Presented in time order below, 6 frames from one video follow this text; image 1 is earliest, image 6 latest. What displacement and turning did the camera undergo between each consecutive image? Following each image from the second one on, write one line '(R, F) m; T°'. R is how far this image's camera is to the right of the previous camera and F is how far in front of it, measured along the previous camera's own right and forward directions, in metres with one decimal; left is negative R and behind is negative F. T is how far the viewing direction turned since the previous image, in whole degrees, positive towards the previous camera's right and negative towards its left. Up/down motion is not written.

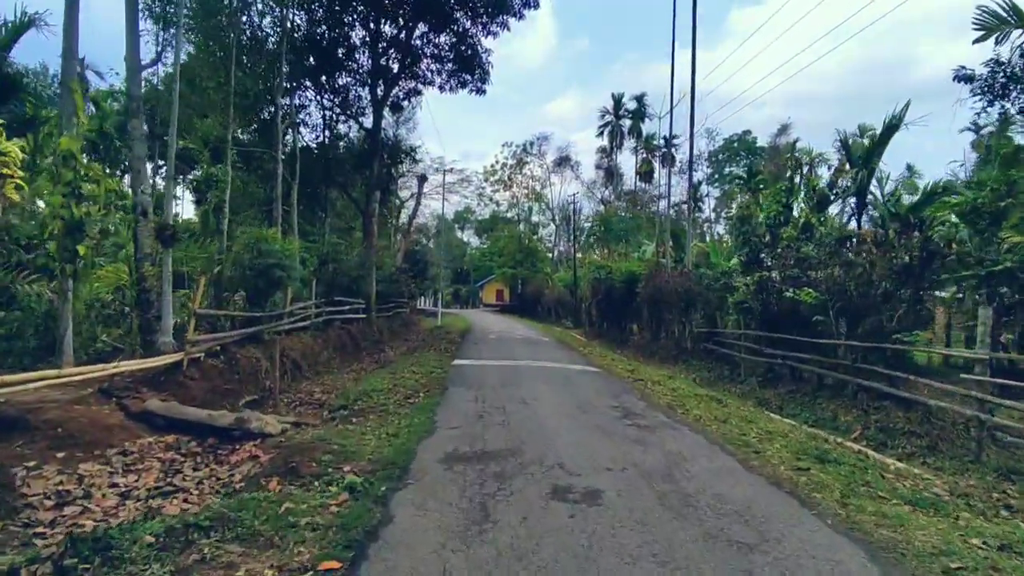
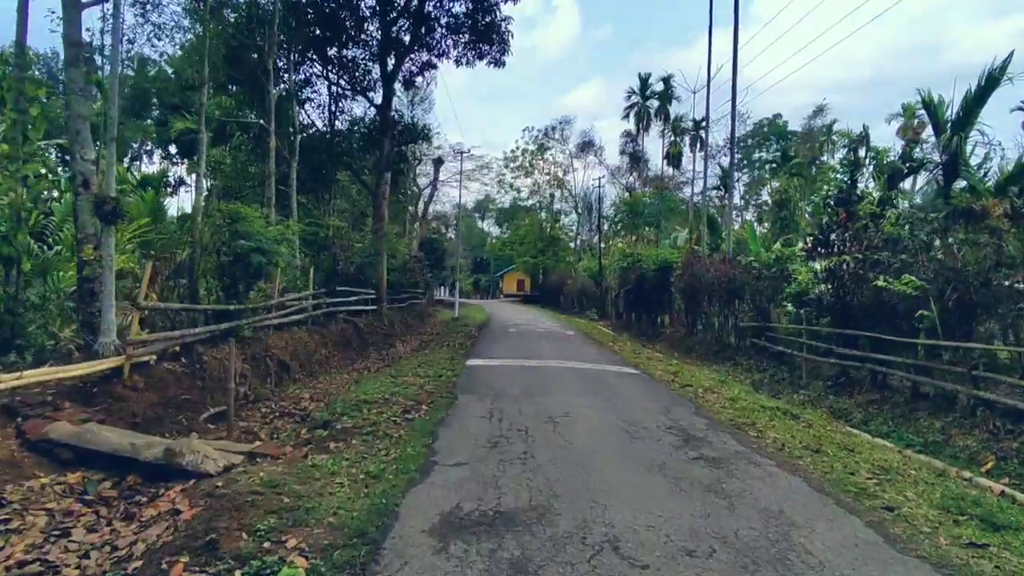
(0.0, +2.0) m; -2°
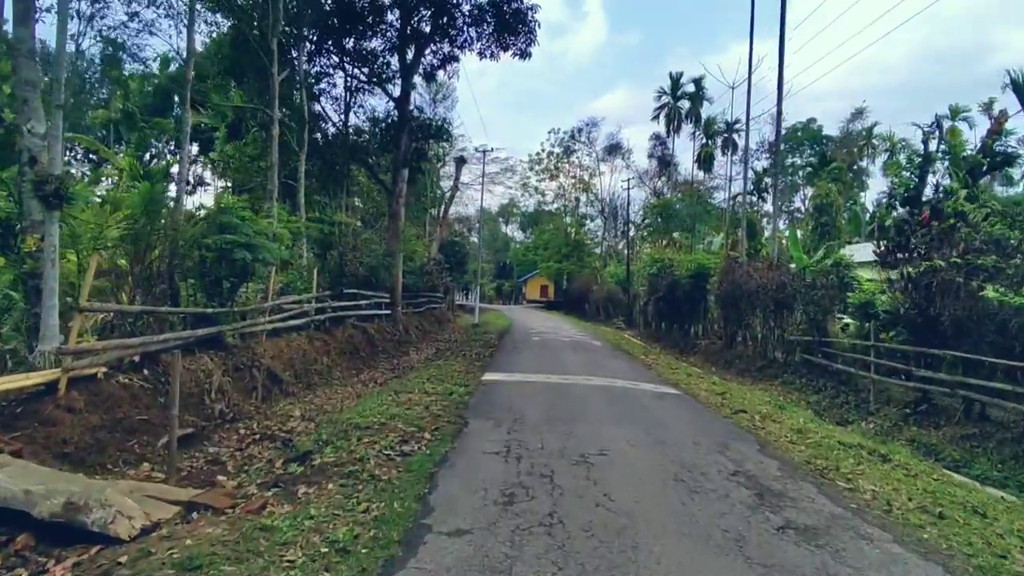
(0.0, +1.5) m; -2°
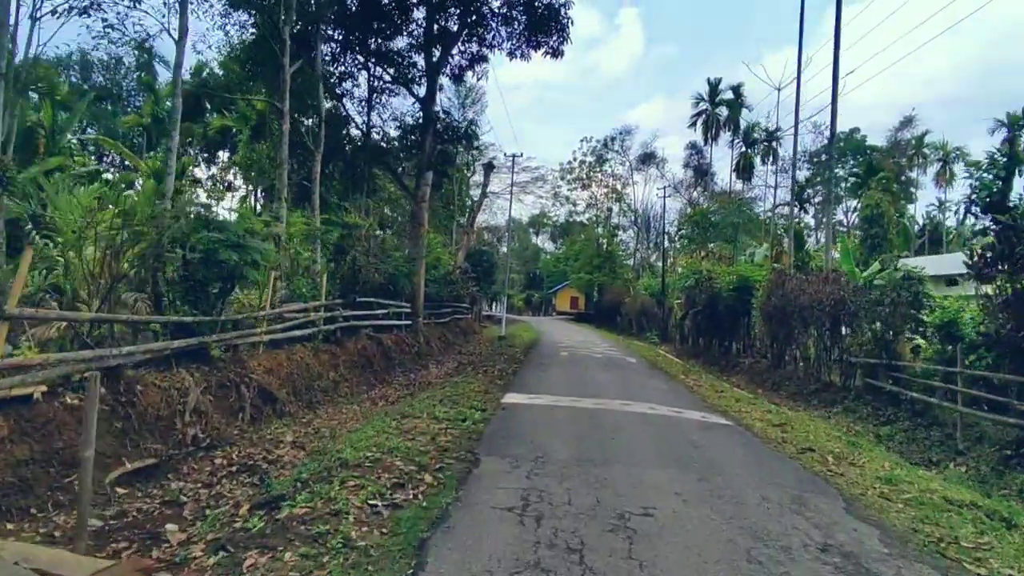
(+0.1, +1.3) m; -3°
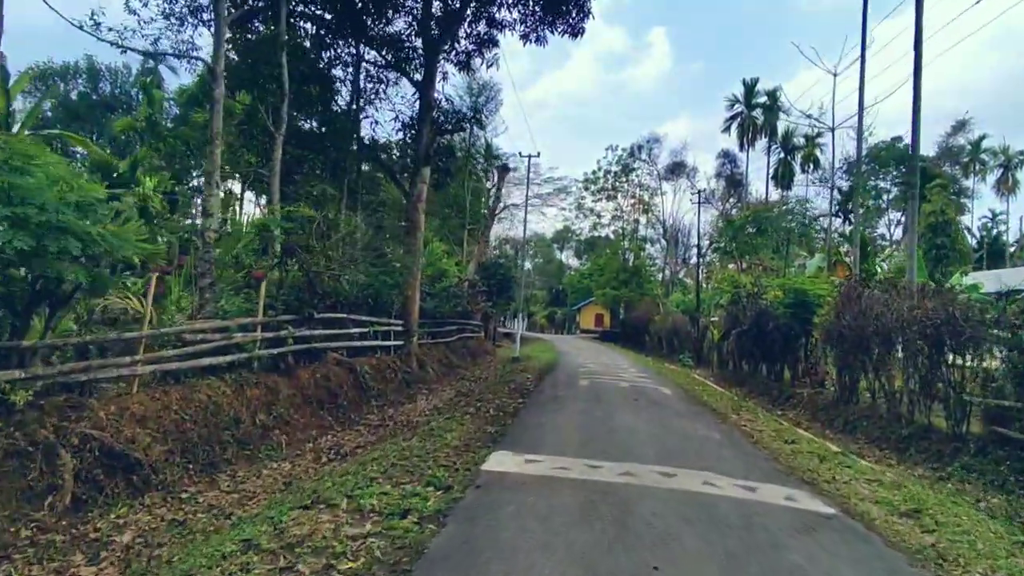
(+0.4, +3.1) m; -2°
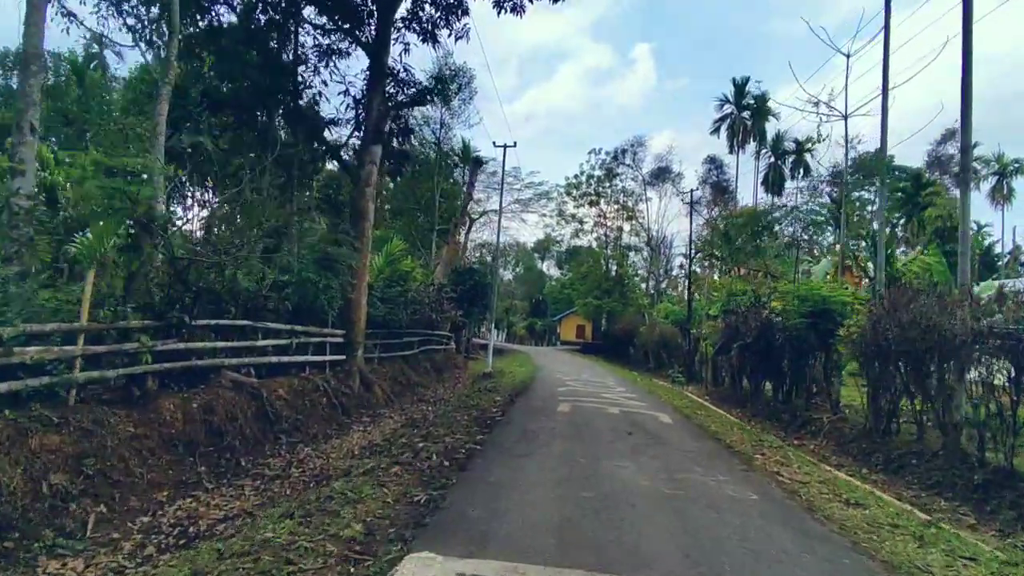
(+0.3, +2.8) m; +2°
